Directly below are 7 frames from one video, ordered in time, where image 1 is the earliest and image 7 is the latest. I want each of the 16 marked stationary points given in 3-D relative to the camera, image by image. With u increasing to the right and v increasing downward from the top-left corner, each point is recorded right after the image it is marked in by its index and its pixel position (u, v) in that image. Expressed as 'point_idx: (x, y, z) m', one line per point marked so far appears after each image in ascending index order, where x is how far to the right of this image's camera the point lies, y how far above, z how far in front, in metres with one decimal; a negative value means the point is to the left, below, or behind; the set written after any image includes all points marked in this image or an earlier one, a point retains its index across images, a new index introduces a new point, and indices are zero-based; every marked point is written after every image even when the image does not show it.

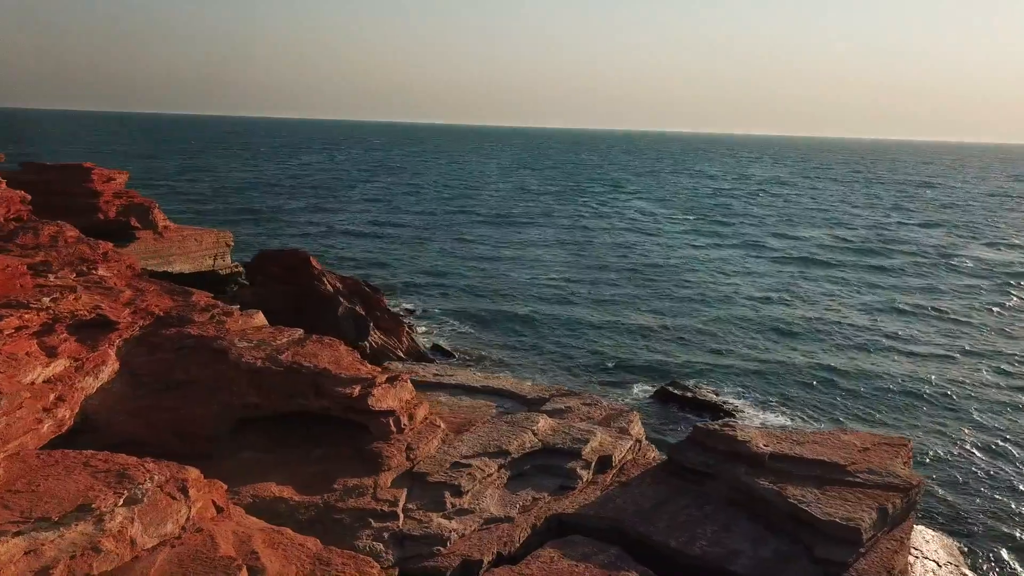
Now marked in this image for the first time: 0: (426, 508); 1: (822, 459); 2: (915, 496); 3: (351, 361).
0: (-1.1, -2.7, +10.0) m
1: (+4.2, -2.3, +11.1) m
2: (+5.4, -2.8, +10.9) m
3: (-2.3, -1.1, +11.7) m
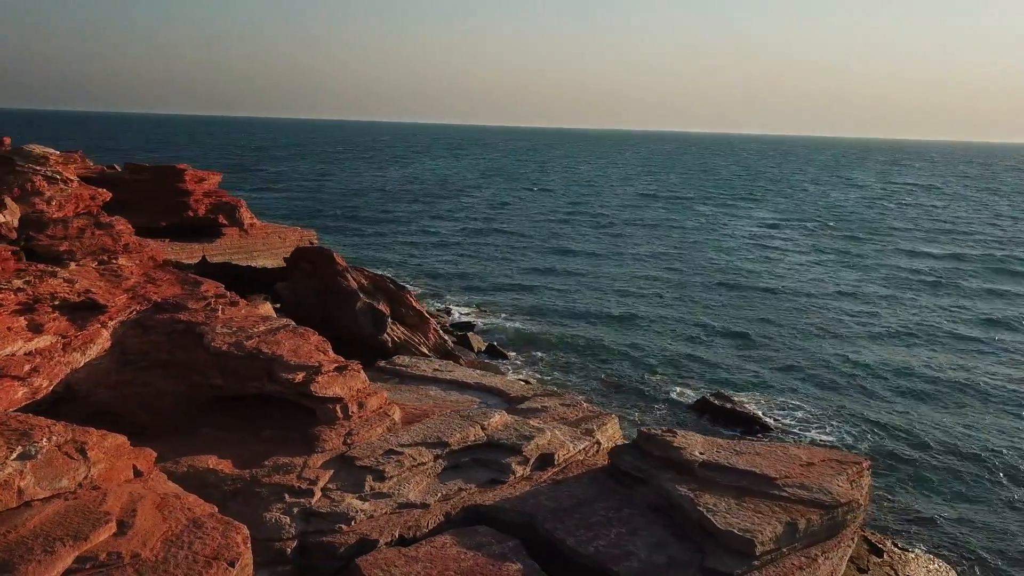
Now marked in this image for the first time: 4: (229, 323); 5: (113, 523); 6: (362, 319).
0: (-2.2, -2.6, +10.7) m
1: (+3.2, -2.4, +10.9) m
2: (+4.3, -2.9, +10.5) m
3: (-3.1, -1.0, +12.6) m
4: (-4.7, -0.6, +13.6) m
5: (-4.0, -2.3, +8.1) m
6: (-3.5, -0.7, +18.7) m
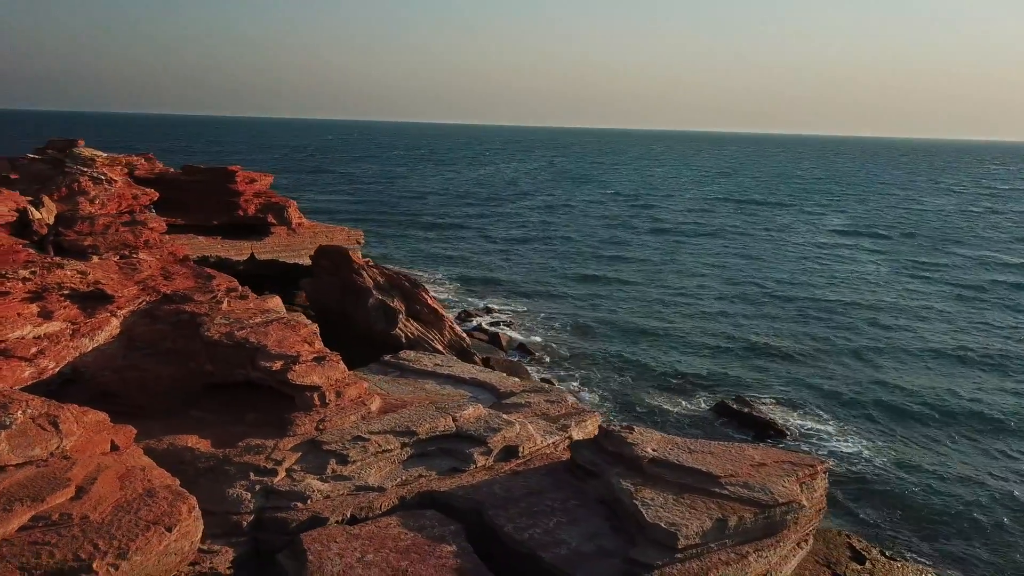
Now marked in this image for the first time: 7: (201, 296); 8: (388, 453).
0: (-2.9, -2.6, +11.5) m
1: (+2.5, -2.5, +11.1) m
2: (+3.6, -3.0, +10.6) m
3: (-3.6, -0.9, +13.4) m
4: (-5.0, -0.4, +14.5) m
5: (-4.9, -2.2, +9.0) m
6: (-3.3, -0.6, +19.6) m
7: (-5.8, -0.1, +15.2) m
8: (-1.8, -2.4, +12.1) m
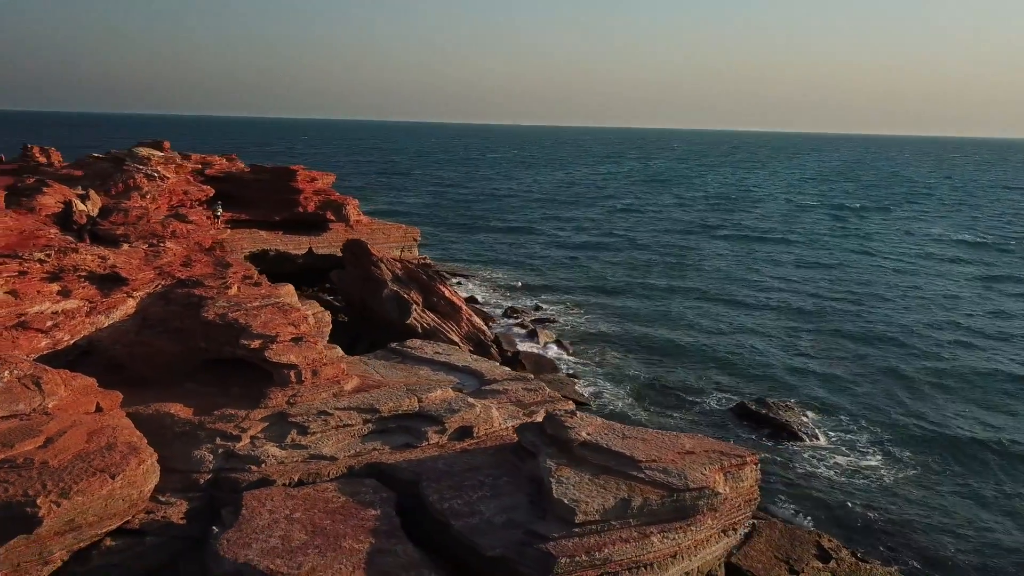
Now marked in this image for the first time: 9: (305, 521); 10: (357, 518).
0: (-3.8, -2.3, +12.6) m
1: (+1.5, -2.3, +11.6) m
2: (+2.5, -2.9, +11.0) m
3: (-4.2, -0.6, +14.7) m
4: (-5.5, -0.2, +16.0) m
5: (-6.0, -1.9, +10.5) m
6: (-3.1, -0.4, +20.7) m
7: (-6.1, +0.1, +16.7) m
8: (-2.6, -2.2, +13.2) m
9: (-2.7, -3.0, +10.6) m
10: (-2.1, -3.0, +10.8) m
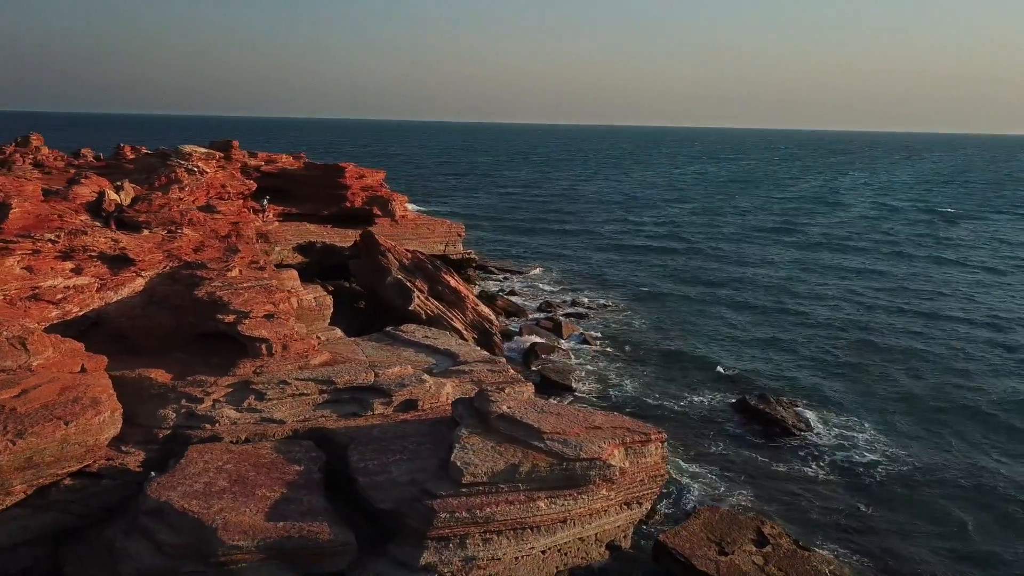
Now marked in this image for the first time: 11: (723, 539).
0: (-4.9, -2.0, +14.1) m
1: (+0.2, -2.1, +12.4) m
2: (+1.1, -2.6, +11.6) m
3: (-5.0, -0.3, +16.2) m
4: (-6.1, +0.2, +17.6) m
5: (-7.4, -1.5, +12.2) m
6: (-3.2, -0.1, +22.0) m
7: (-6.7, +0.5, +18.4) m
8: (-3.7, -1.9, +14.5) m
9: (-4.1, -2.7, +11.9) m
10: (-3.4, -2.7, +12.0) m
11: (+3.8, -4.5, +14.6) m
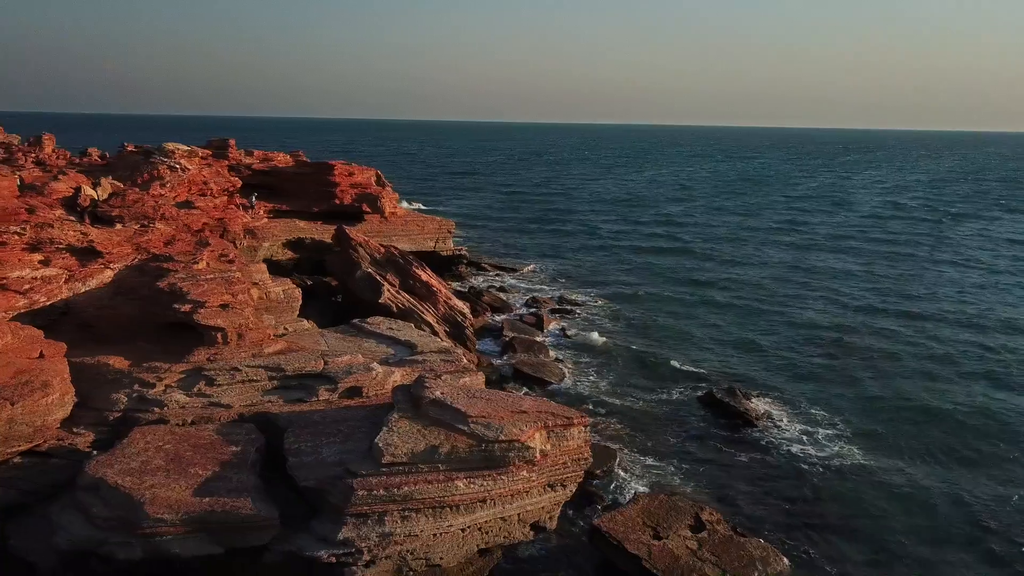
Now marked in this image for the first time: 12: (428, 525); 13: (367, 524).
0: (-6.0, -1.8, +14.7) m
1: (-0.9, -1.9, +12.9) m
2: (0.0, -2.5, +12.1) m
3: (-6.0, -0.1, +16.8) m
4: (-7.1, +0.4, +18.2) m
5: (-8.5, -1.3, +12.9) m
6: (-4.1, +0.1, +22.6) m
7: (-7.7, +0.7, +19.0) m
8: (-4.8, -1.7, +15.0) m
9: (-5.2, -2.5, +12.5) m
10: (-4.6, -2.5, +12.6) m
11: (+2.7, -4.3, +15.0) m
12: (-1.2, -3.4, +11.6) m
13: (-2.0, -3.3, +11.3) m
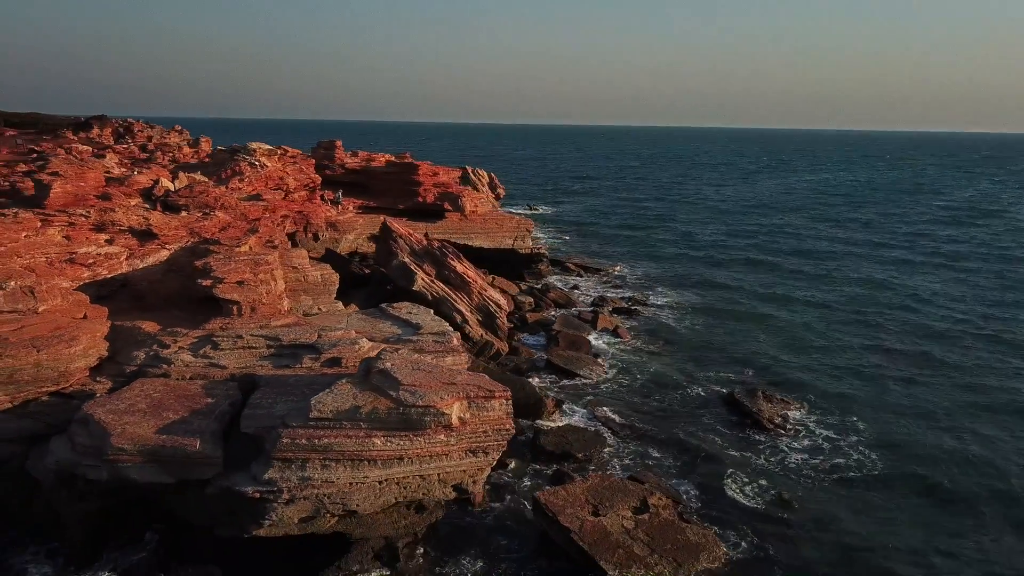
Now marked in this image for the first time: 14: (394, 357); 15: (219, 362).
0: (-6.7, -1.3, +17.1) m
1: (-2.1, -1.6, +14.3) m
2: (-1.4, -2.1, +13.4) m
3: (-6.4, +0.4, +19.1) m
4: (-7.1, +0.9, +20.8) m
5: (-9.6, -0.7, +15.8) m
6: (-3.4, +0.4, +24.5) m
7: (-7.5, +1.2, +21.7) m
8: (-5.5, -1.3, +17.2) m
9: (-6.4, -2.0, +14.8) m
10: (-5.8, -2.1, +14.8) m
11: (+1.7, -4.1, +15.8) m
12: (-2.7, -3.0, +13.2) m
13: (-3.5, -2.9, +13.0) m
14: (-2.2, -1.3, +15.6) m
15: (-6.0, -1.5, +16.7) m
